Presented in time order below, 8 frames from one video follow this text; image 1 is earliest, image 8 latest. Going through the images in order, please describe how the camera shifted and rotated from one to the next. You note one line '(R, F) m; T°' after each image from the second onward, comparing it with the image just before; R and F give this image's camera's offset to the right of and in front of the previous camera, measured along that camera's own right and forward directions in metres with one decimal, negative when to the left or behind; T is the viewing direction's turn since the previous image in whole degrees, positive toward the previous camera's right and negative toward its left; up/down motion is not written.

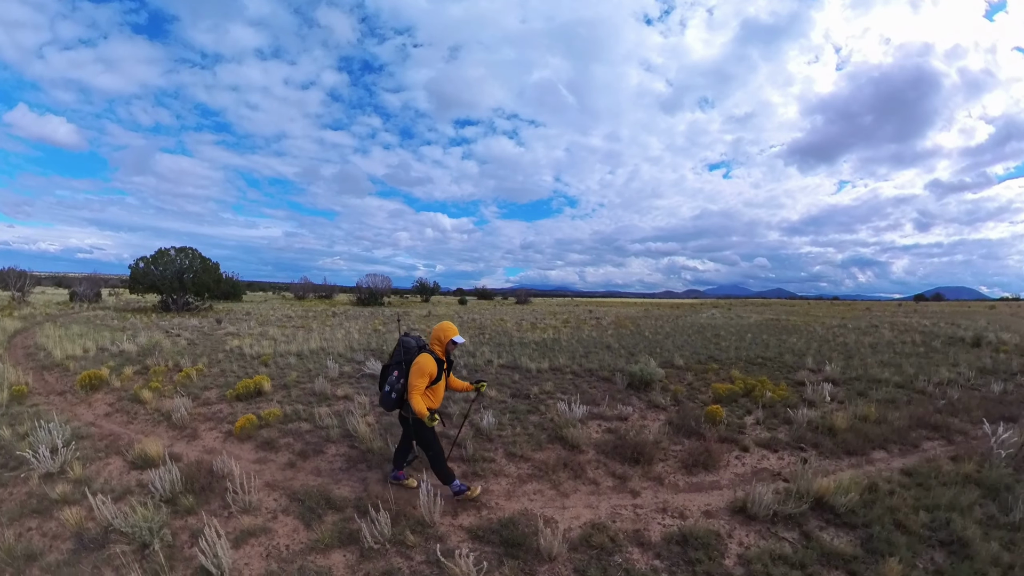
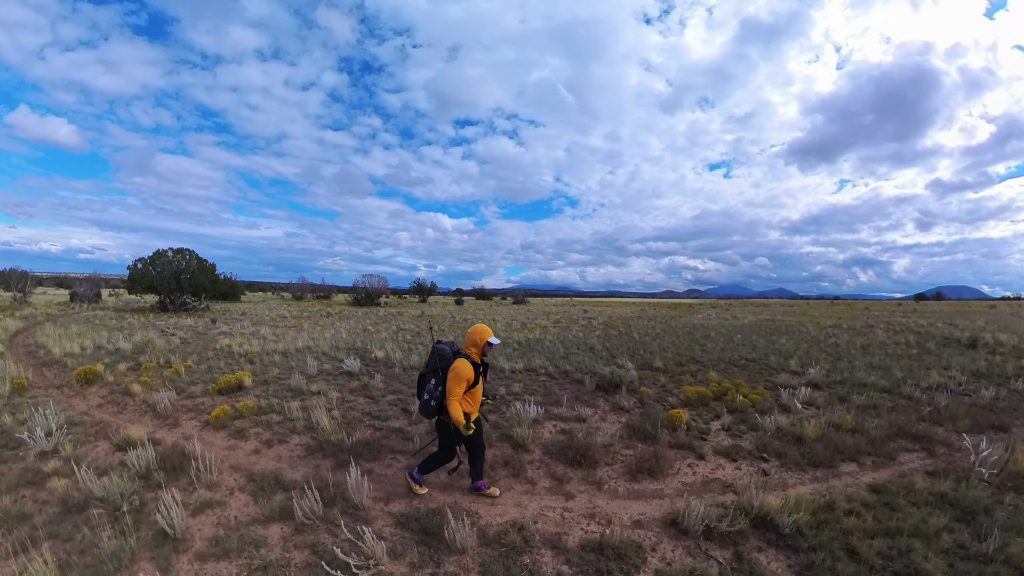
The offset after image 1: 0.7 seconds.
(+0.6, -0.5) m; 0°
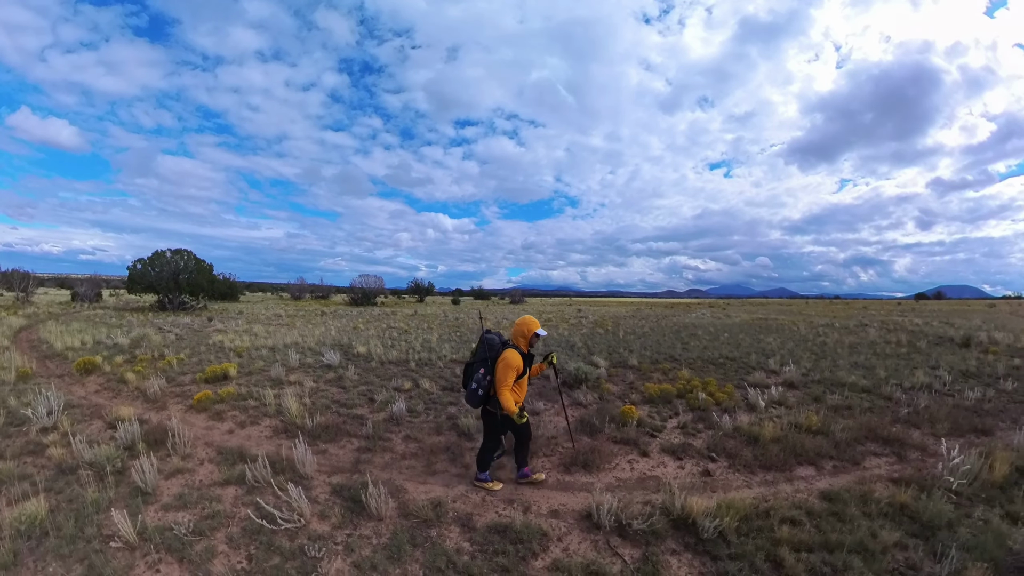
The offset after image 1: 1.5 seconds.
(+0.6, -0.6) m; 0°
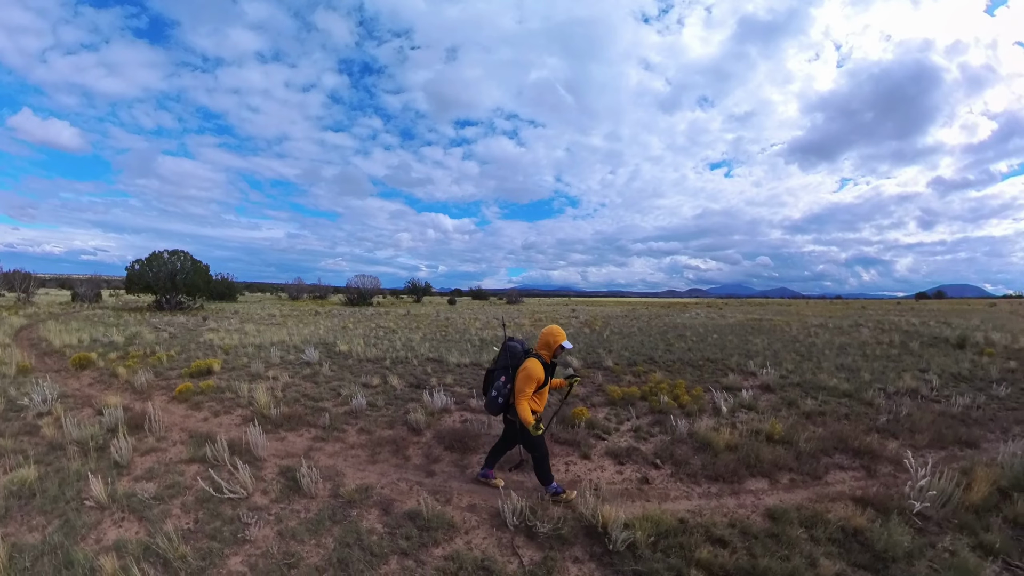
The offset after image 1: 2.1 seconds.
(+0.6, -0.6) m; 0°
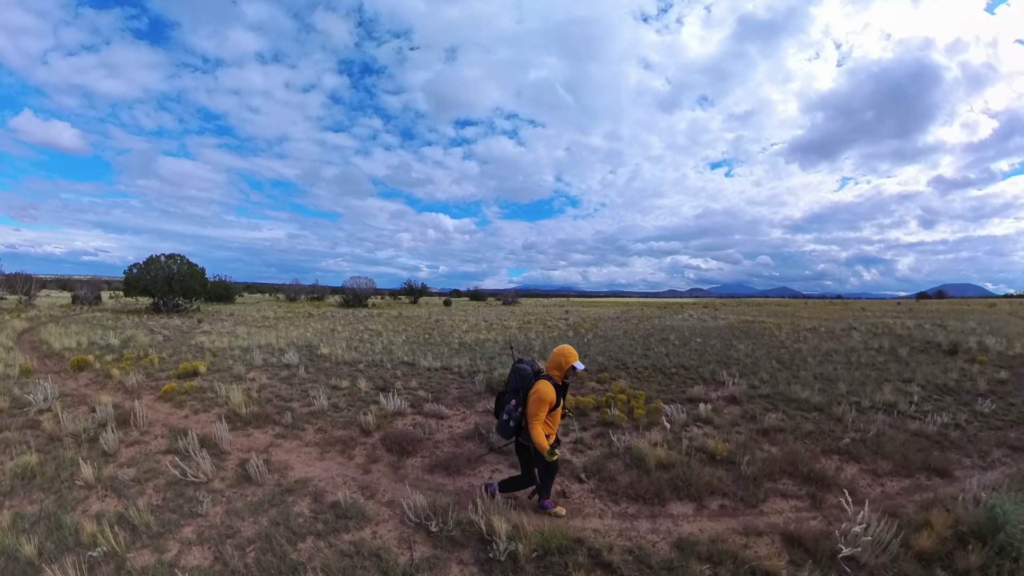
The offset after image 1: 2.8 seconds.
(+0.7, -0.7) m; 0°
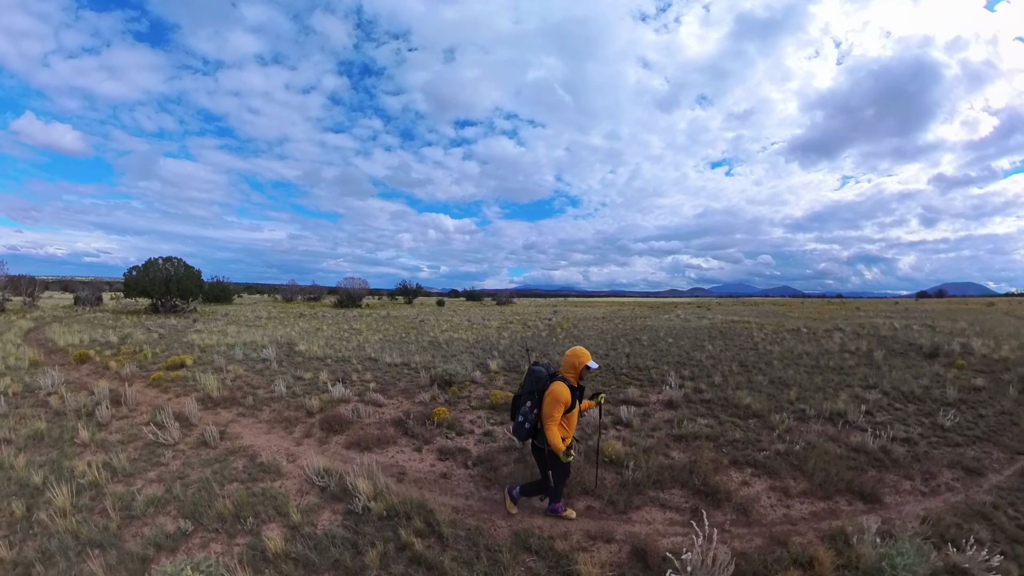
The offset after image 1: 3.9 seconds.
(+1.1, -1.2) m; 0°
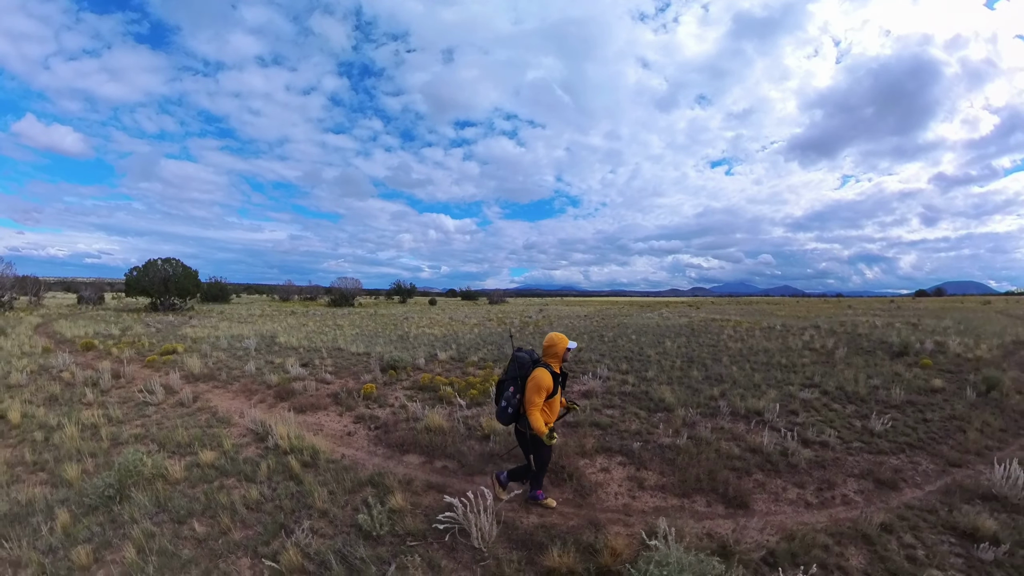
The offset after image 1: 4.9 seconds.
(+1.3, -1.5) m; 0°
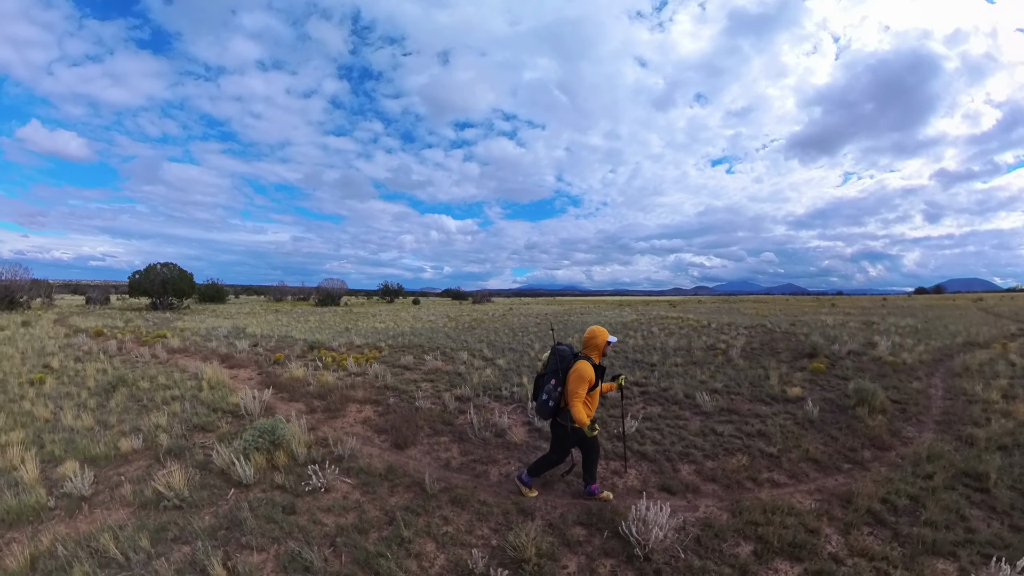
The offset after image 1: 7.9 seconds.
(+3.1, -3.7) m; 0°
